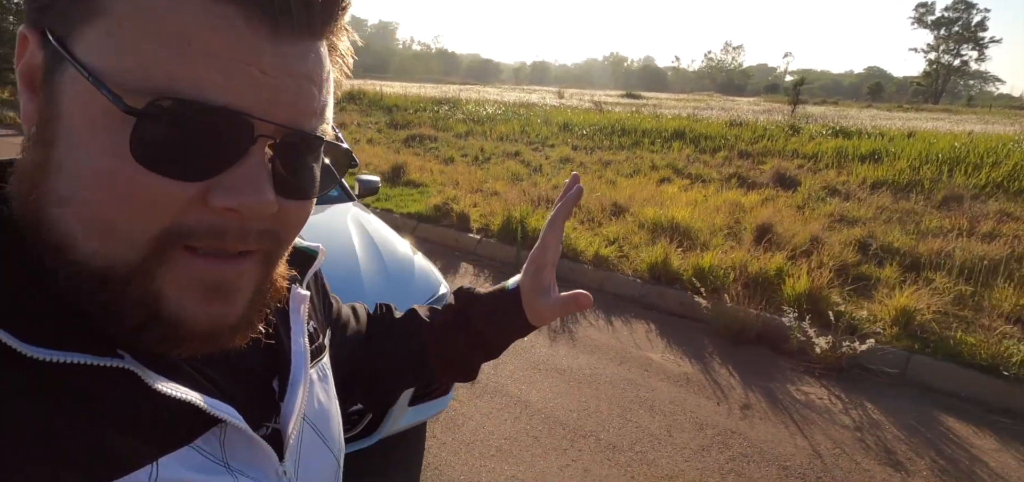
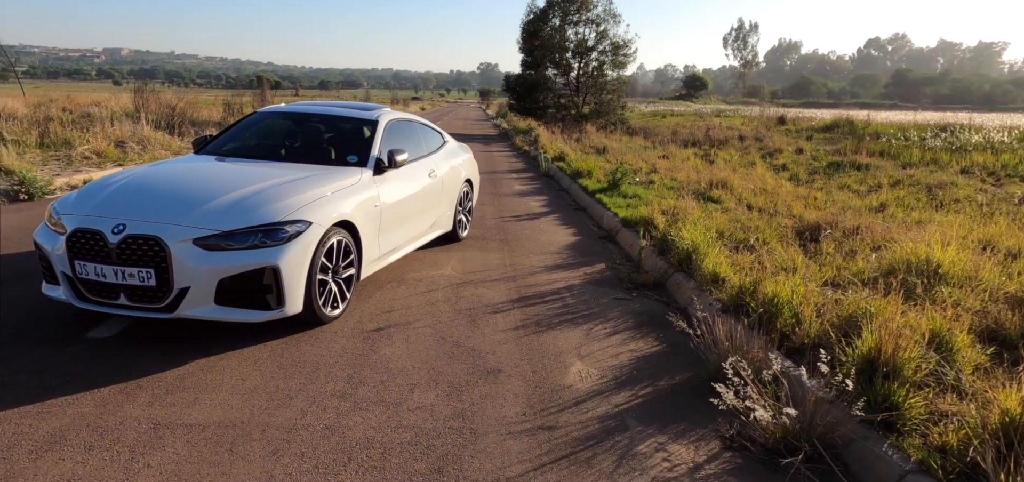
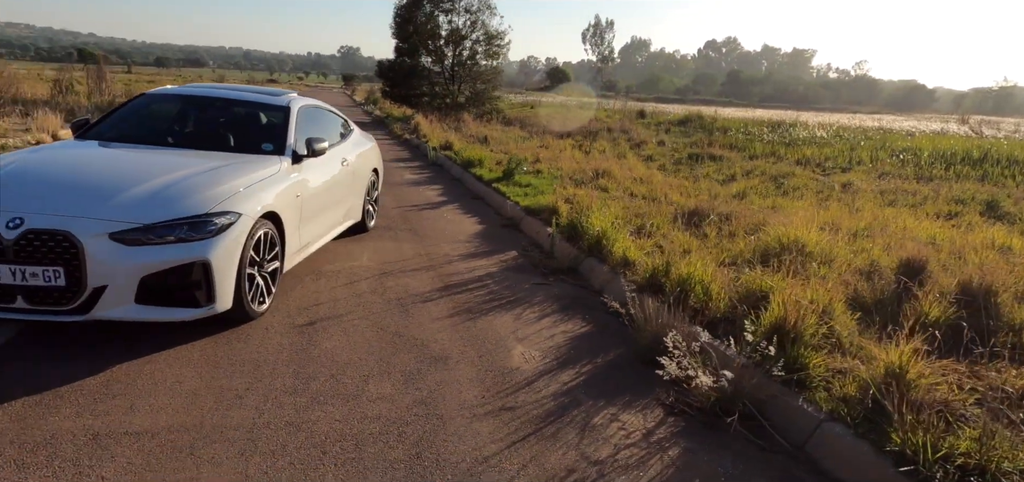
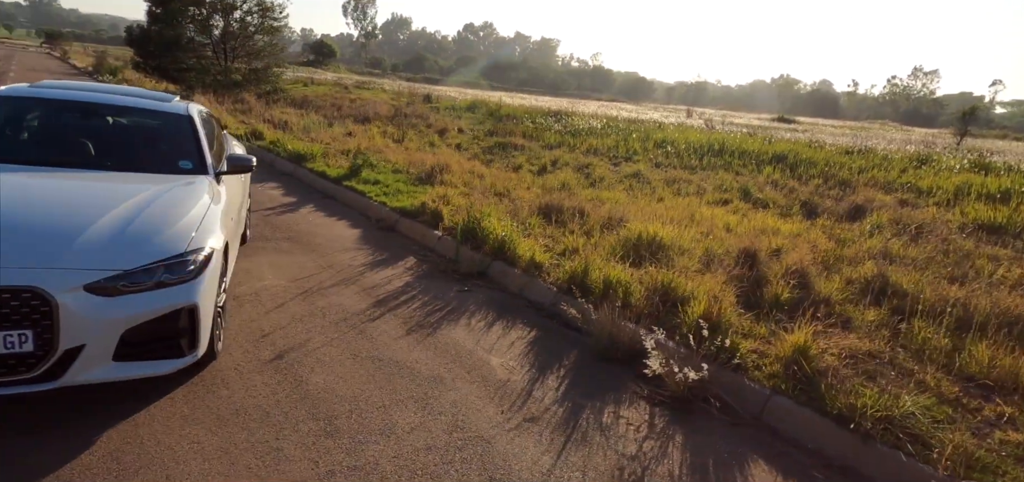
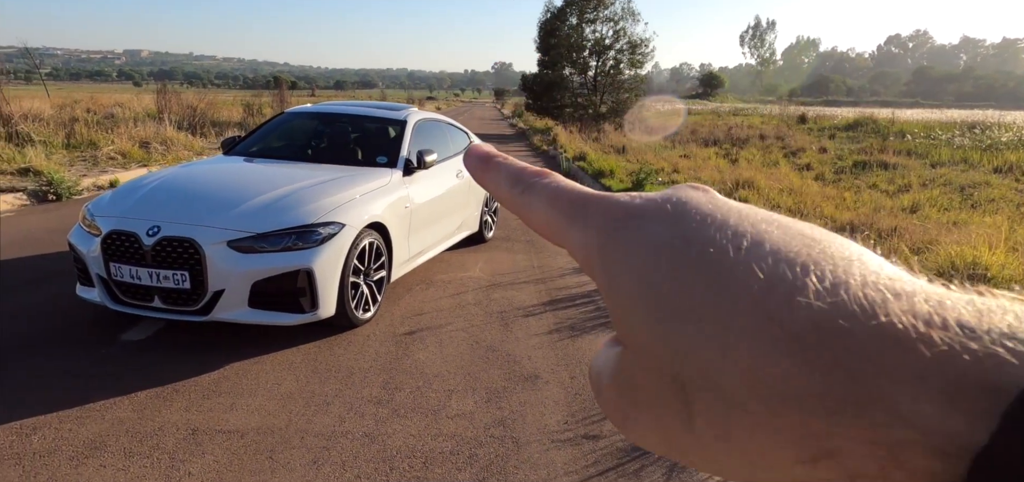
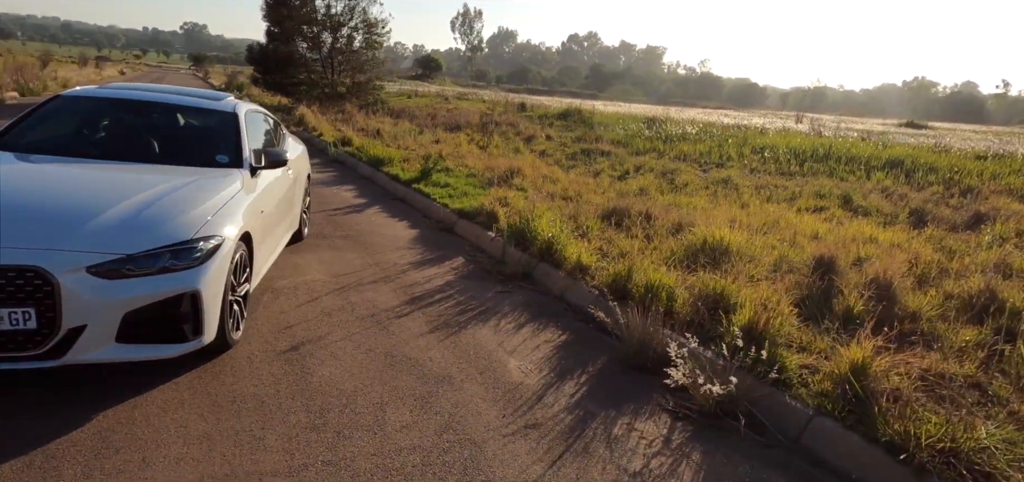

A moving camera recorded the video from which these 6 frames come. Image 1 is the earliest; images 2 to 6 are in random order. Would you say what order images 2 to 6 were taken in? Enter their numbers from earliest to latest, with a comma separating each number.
4, 6, 3, 2, 5
